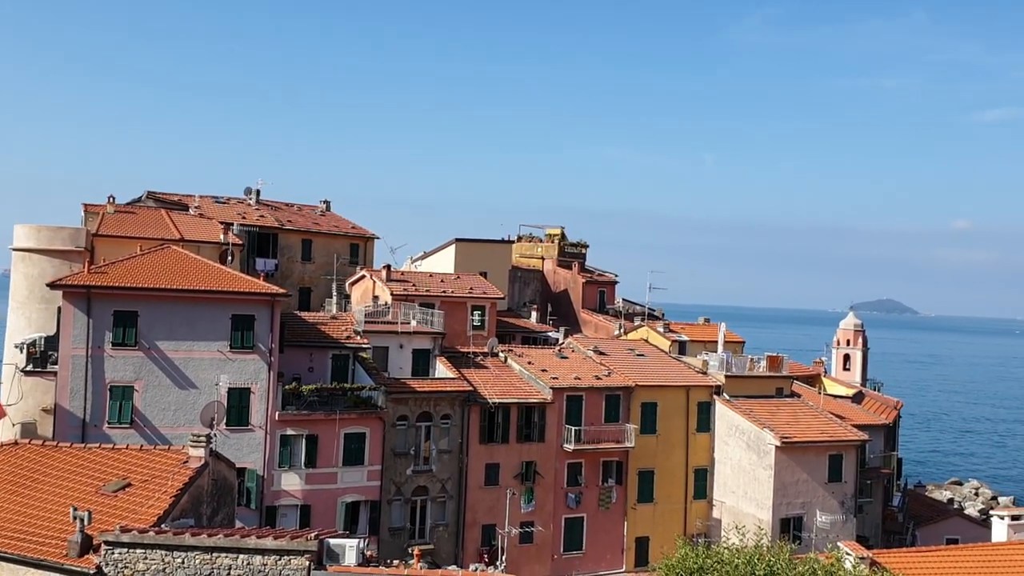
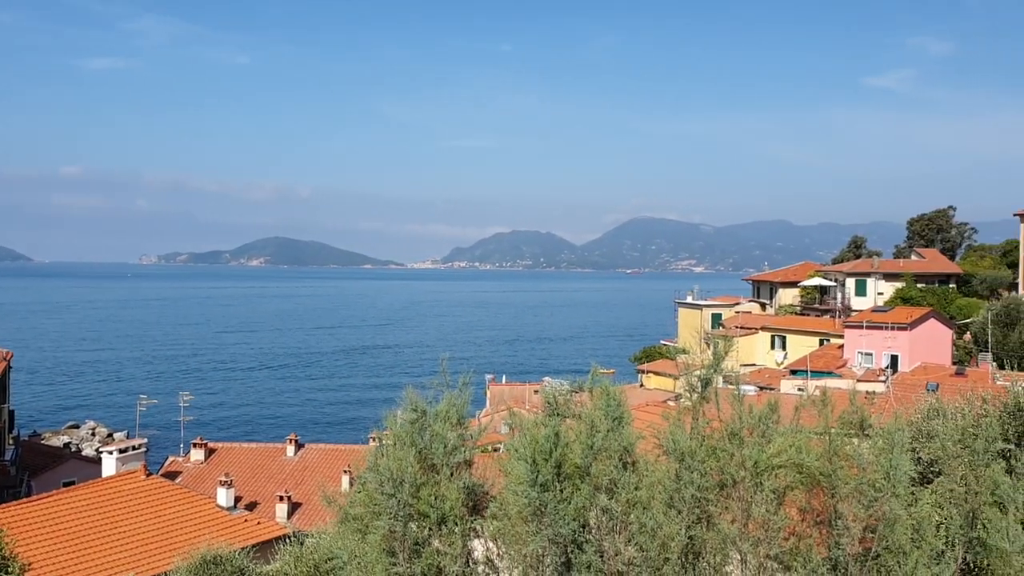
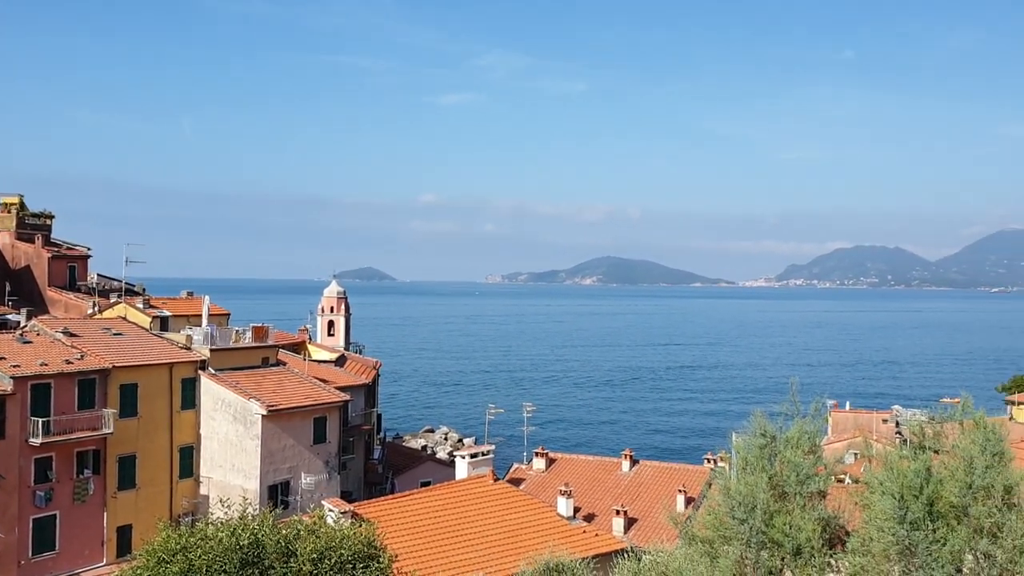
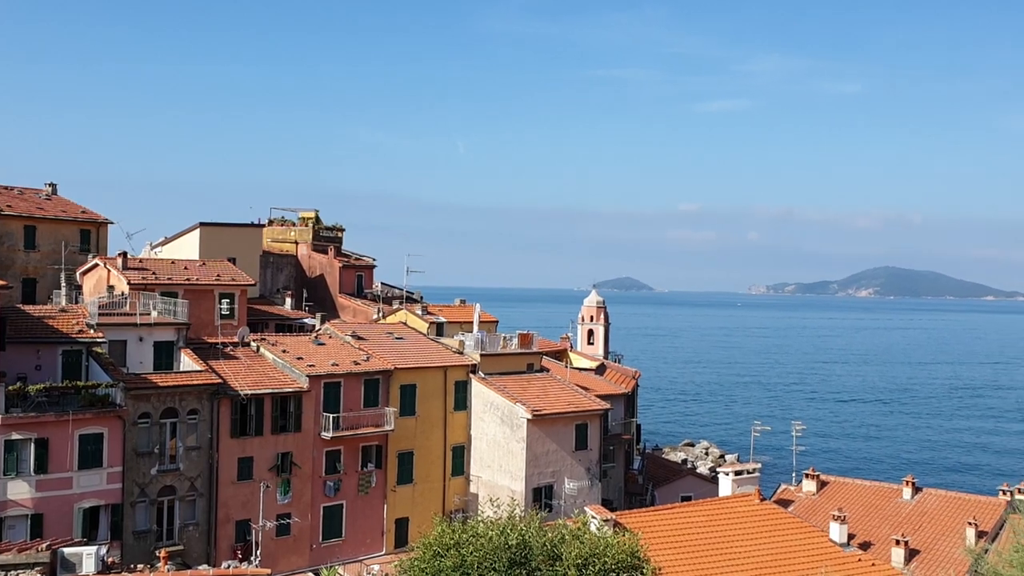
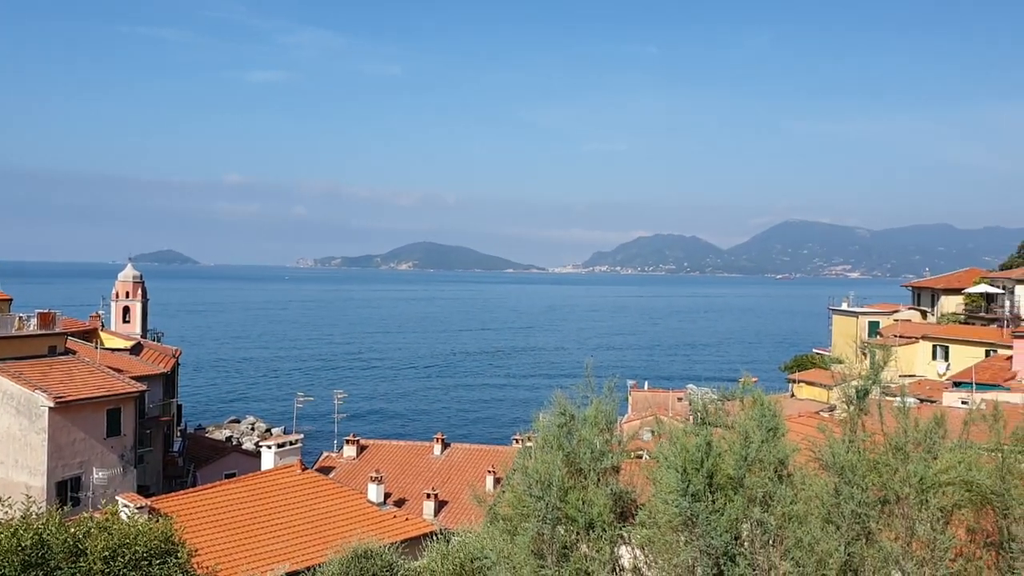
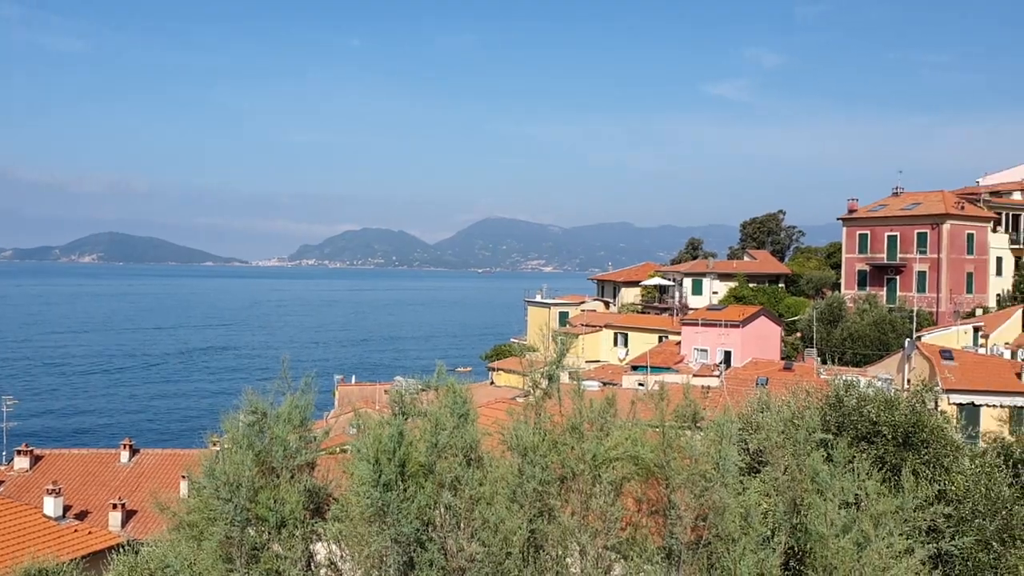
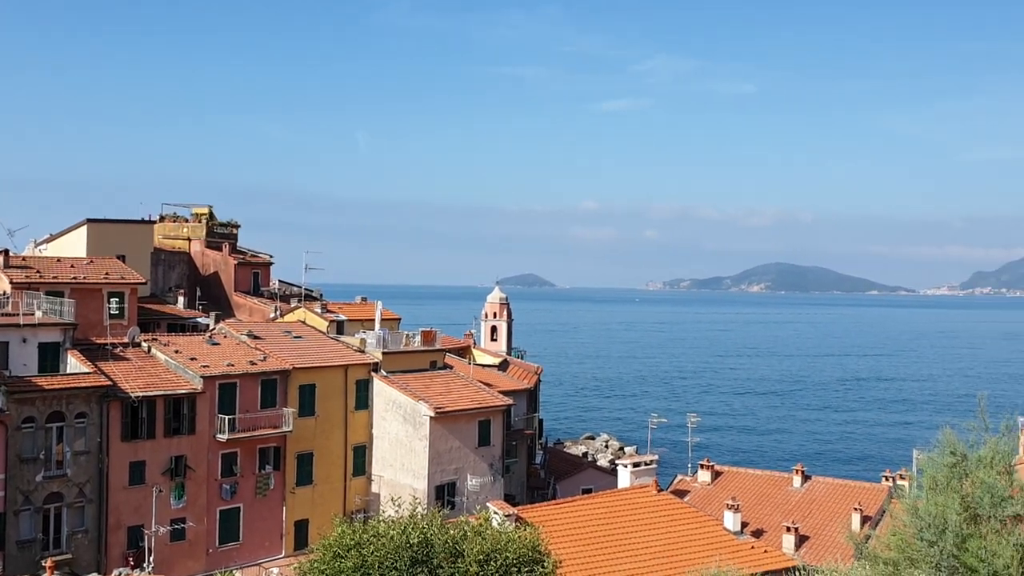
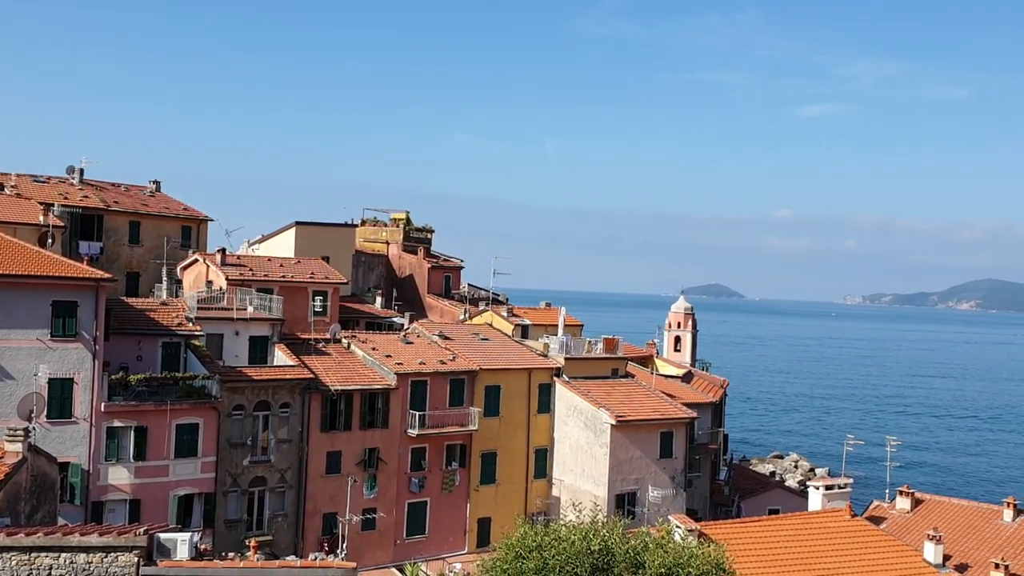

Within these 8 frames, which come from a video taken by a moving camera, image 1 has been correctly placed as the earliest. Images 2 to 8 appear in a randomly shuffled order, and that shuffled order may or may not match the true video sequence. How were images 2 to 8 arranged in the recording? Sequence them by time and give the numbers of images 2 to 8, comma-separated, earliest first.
8, 4, 7, 3, 5, 2, 6
